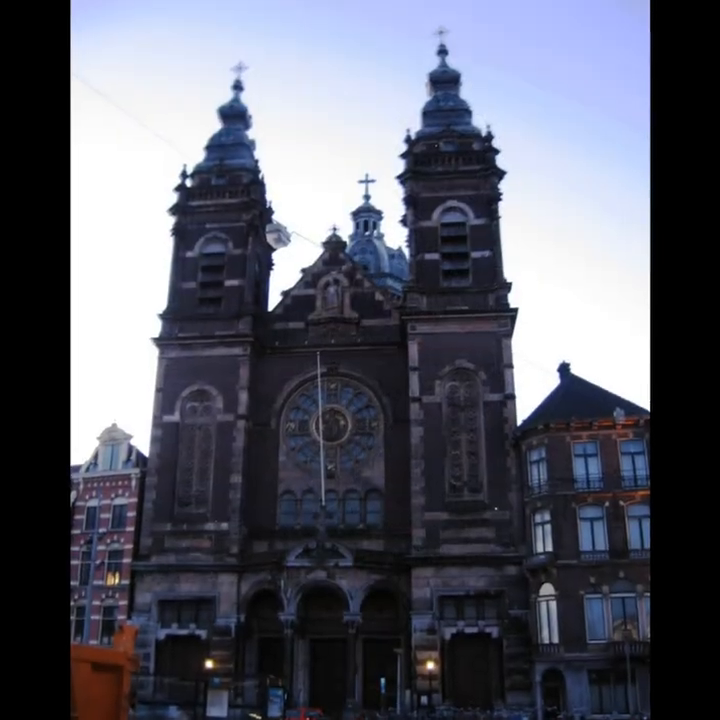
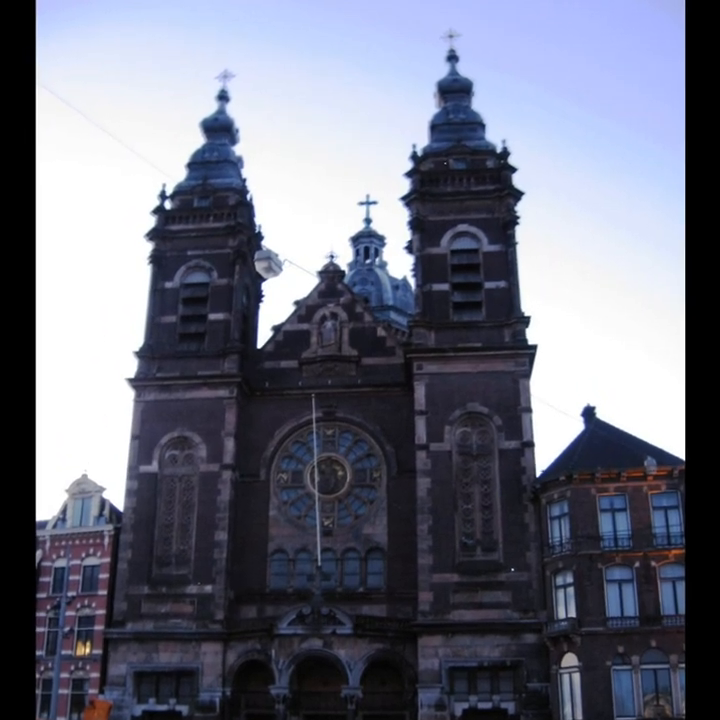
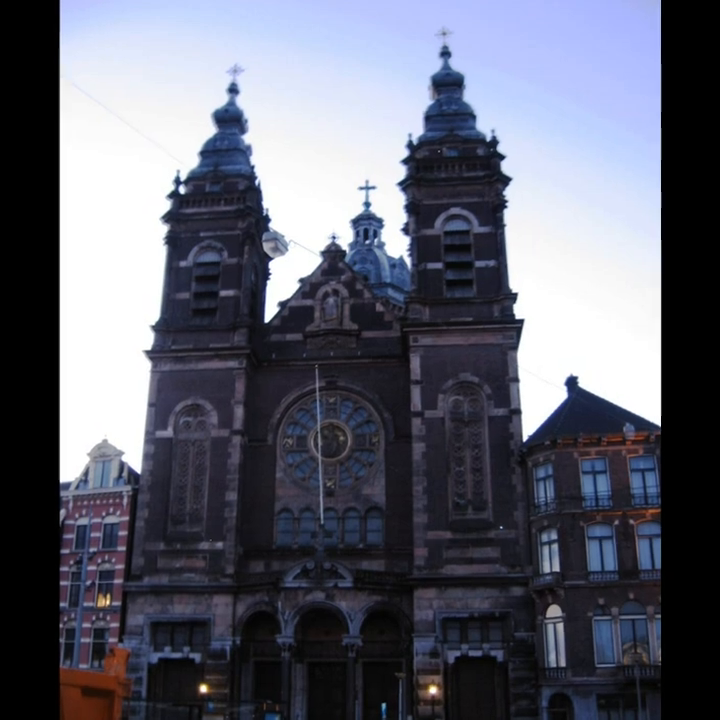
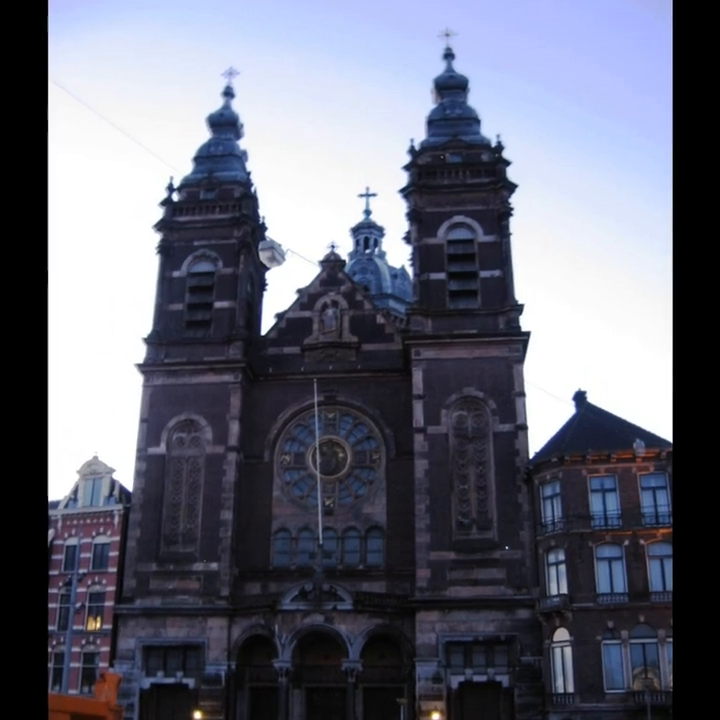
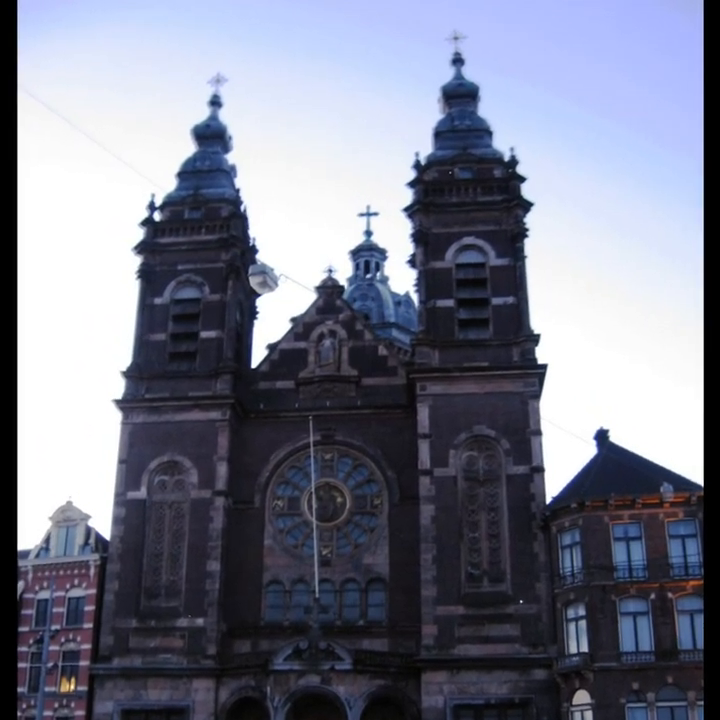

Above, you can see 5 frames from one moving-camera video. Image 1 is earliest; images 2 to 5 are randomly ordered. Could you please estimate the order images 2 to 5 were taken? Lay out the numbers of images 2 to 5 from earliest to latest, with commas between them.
3, 4, 2, 5
